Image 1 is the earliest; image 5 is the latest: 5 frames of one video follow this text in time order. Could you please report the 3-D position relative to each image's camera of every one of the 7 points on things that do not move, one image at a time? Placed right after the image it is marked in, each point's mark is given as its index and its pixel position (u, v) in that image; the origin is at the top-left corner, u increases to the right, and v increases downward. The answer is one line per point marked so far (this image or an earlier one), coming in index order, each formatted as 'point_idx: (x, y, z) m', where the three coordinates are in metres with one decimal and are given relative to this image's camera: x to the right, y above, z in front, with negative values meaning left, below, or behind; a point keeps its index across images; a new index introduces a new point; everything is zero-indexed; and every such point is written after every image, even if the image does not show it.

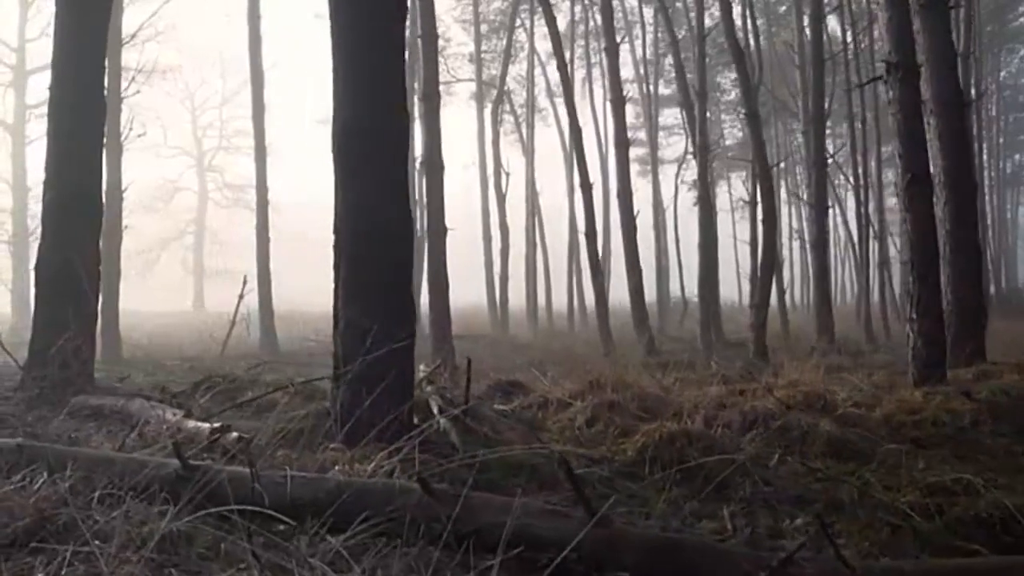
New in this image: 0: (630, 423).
0: (+0.9, -1.0, +6.8) m
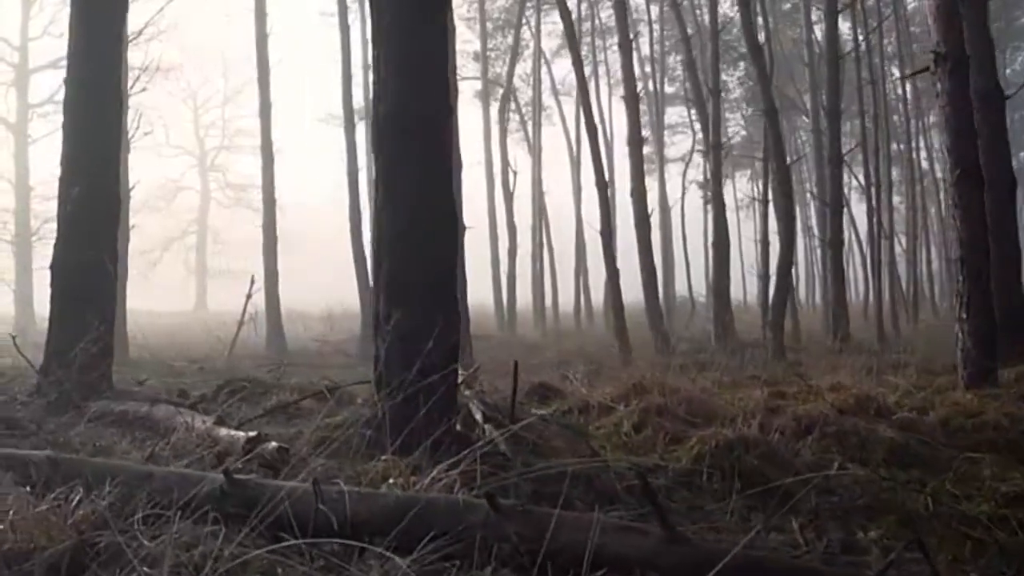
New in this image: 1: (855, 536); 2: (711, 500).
0: (+1.2, -1.0, +6.5) m
1: (+1.9, -1.4, +5.1) m
2: (+1.1, -1.2, +5.4) m
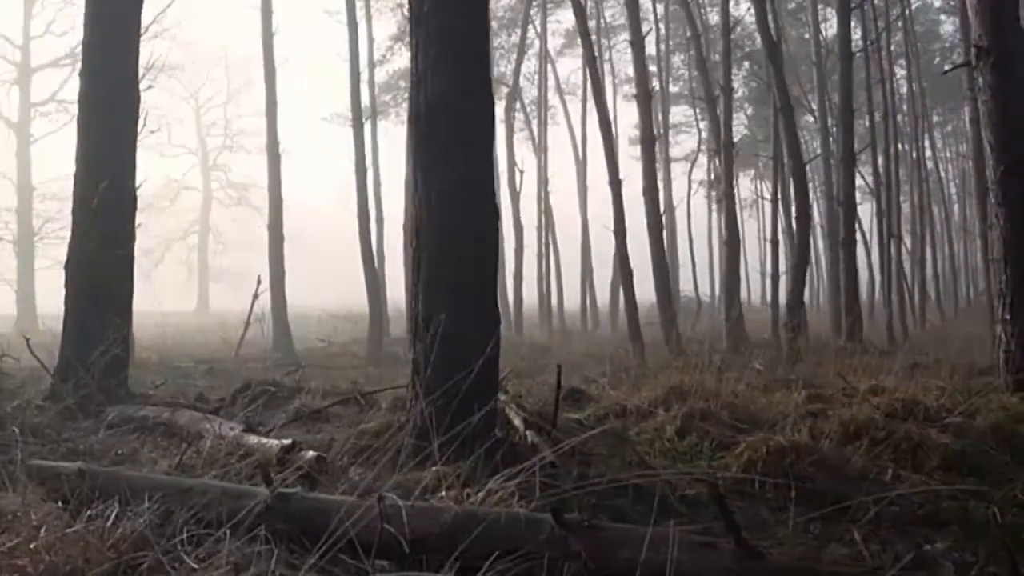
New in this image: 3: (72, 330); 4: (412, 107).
0: (+1.4, -1.0, +6.2) m
1: (+2.1, -1.4, +4.8) m
2: (+1.4, -1.2, +5.1) m
3: (-3.6, -0.4, +7.7) m
4: (-0.6, +1.0, +5.3) m
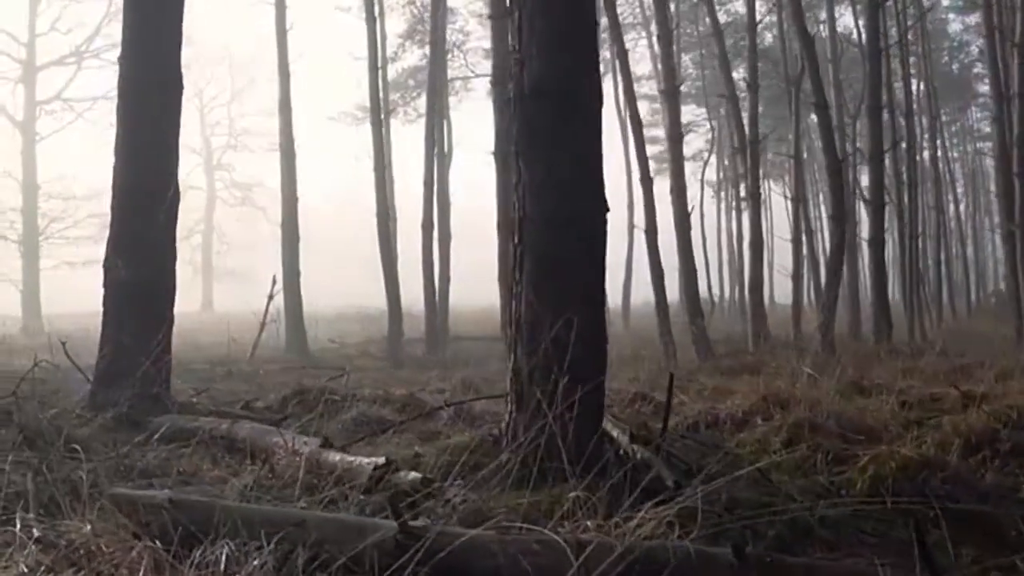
0: (+2.0, -1.0, +5.7) m
1: (+2.7, -1.3, +4.3) m
2: (+2.0, -1.2, +4.6) m
3: (-3.1, -0.4, +7.1) m
4: (0.0, +1.0, +4.8) m
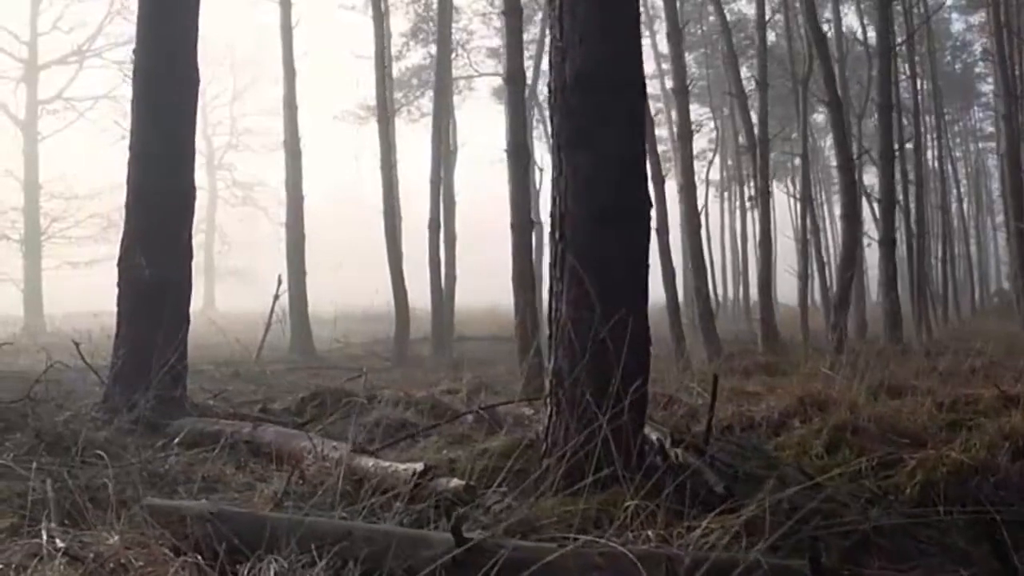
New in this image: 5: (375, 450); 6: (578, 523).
0: (+2.2, -1.0, +5.5) m
1: (+2.9, -1.3, +4.1) m
2: (+2.2, -1.2, +4.4) m
3: (-2.9, -0.3, +6.9) m
4: (+0.2, +1.1, +4.6) m
5: (-0.7, -0.8, +4.9) m
6: (+0.3, -0.9, +3.5) m
